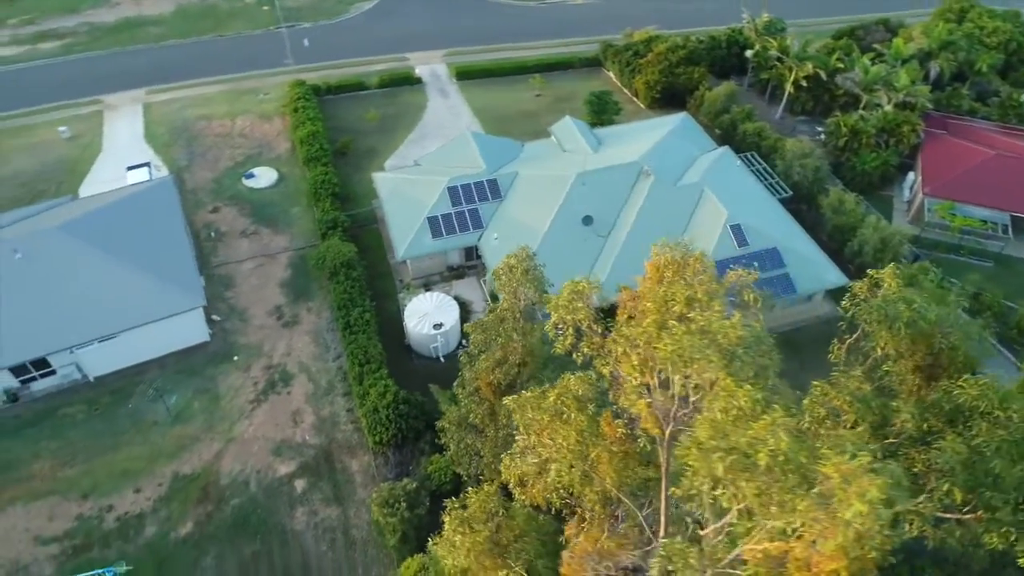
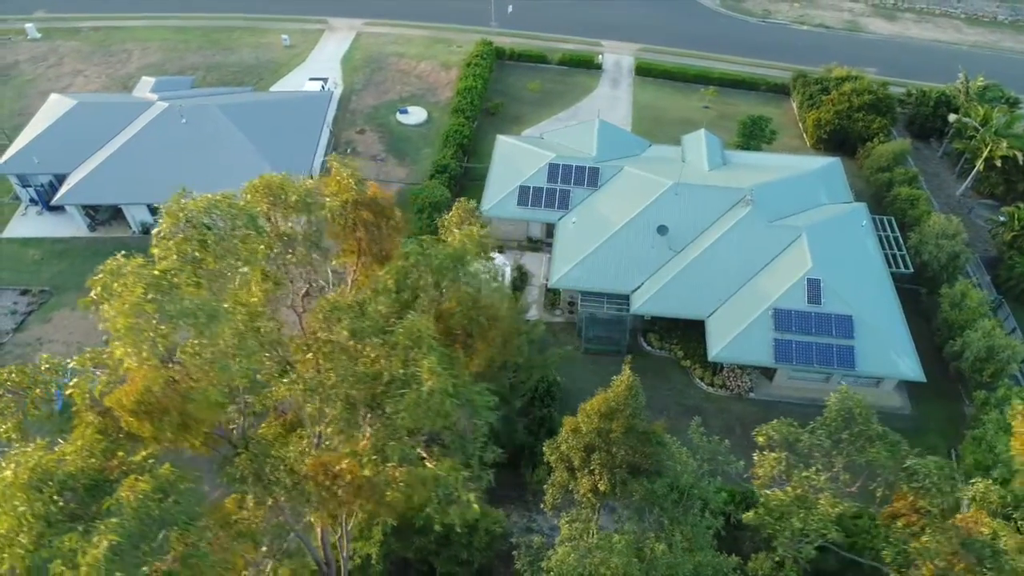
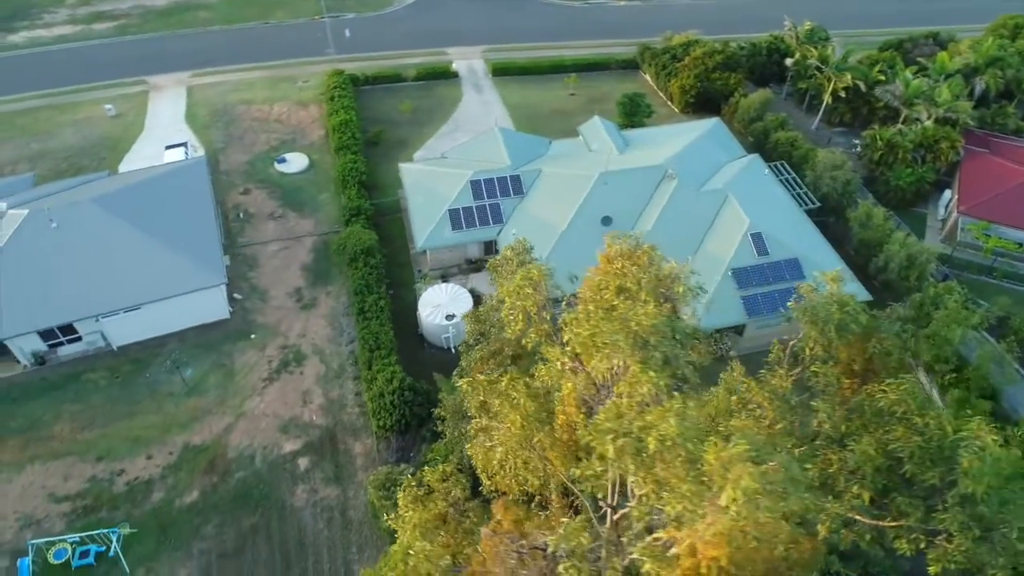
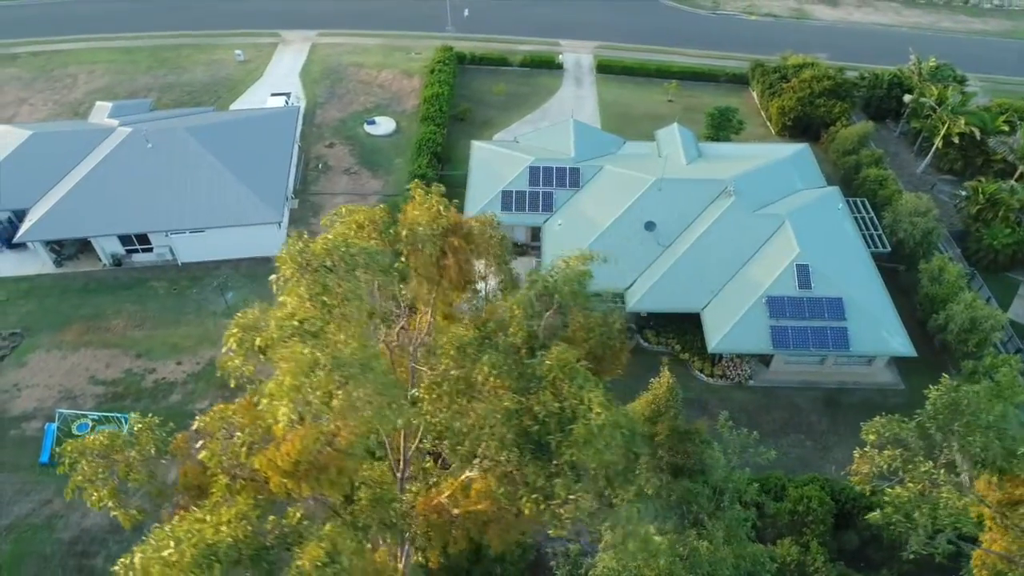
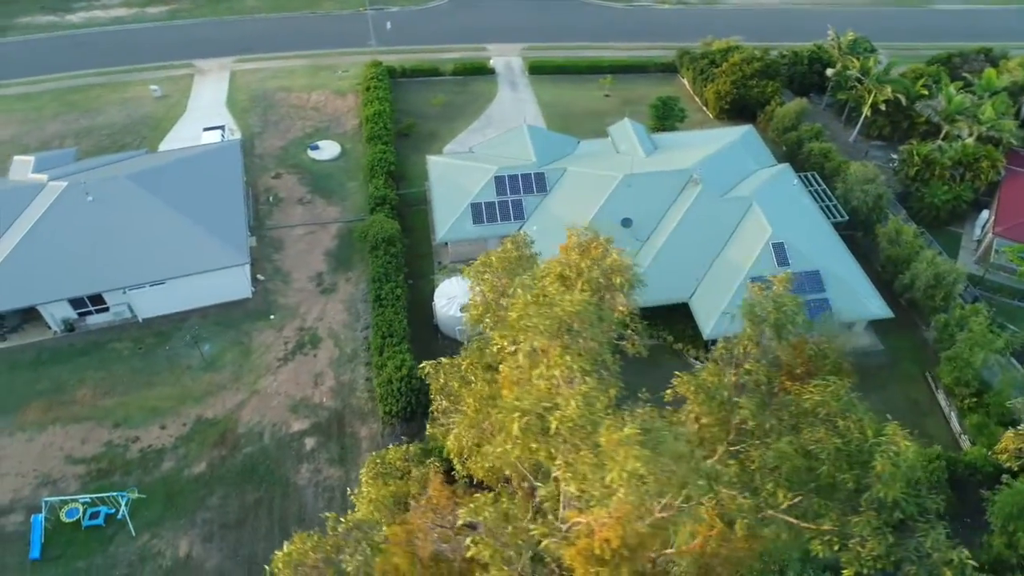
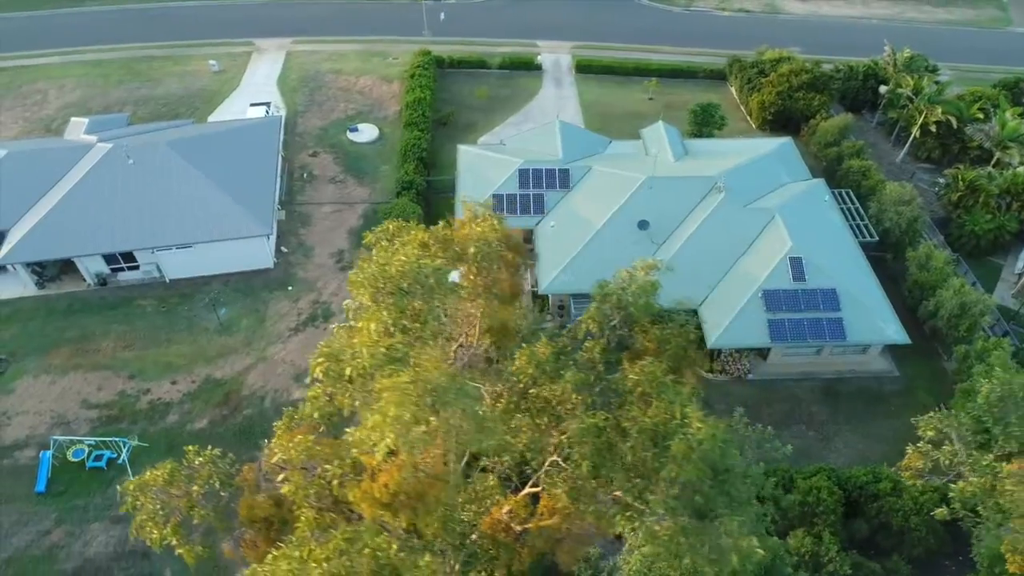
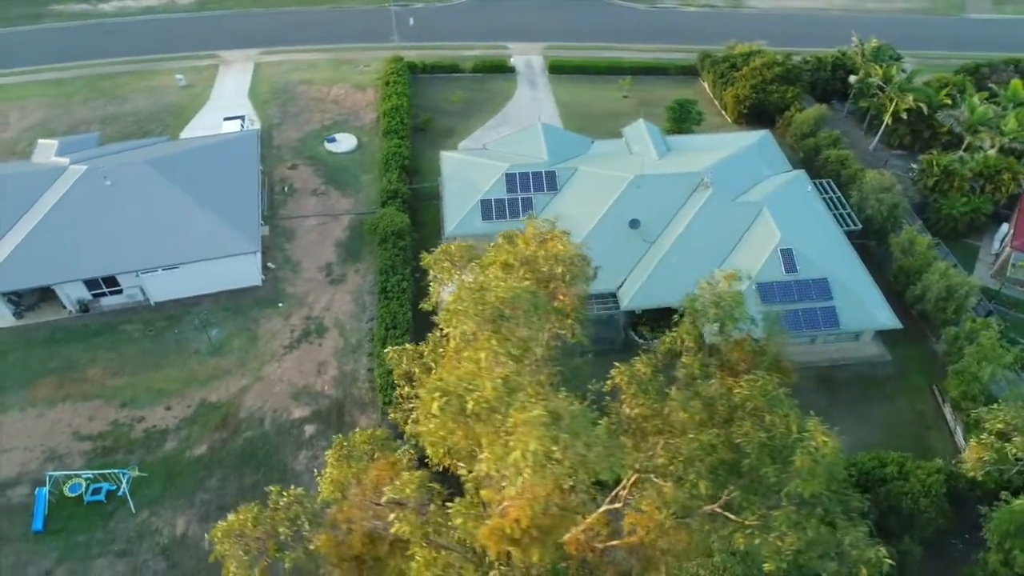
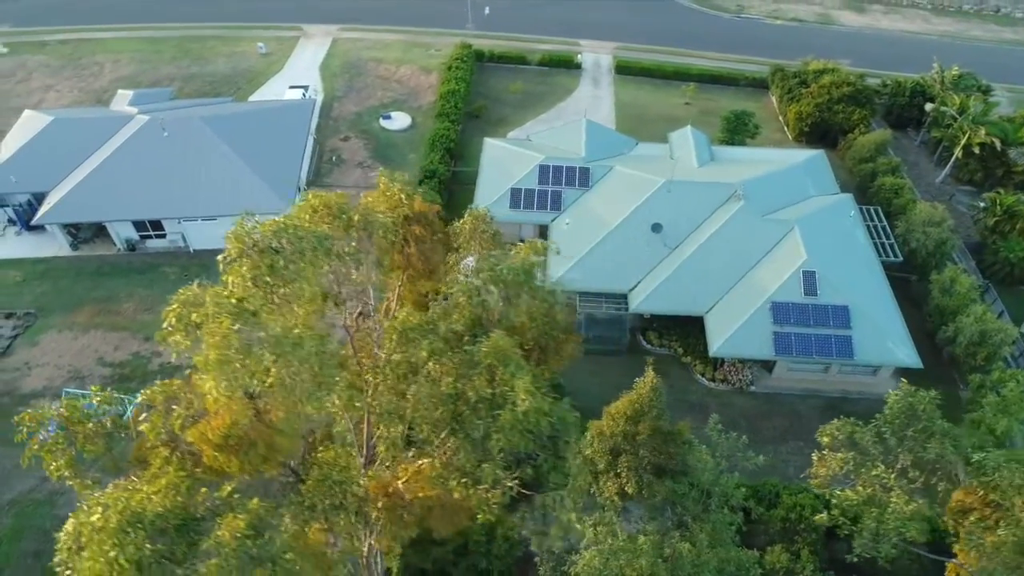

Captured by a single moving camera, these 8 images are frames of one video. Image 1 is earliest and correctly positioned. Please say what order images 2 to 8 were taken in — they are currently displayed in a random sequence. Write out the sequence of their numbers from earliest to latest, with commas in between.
3, 5, 7, 6, 4, 8, 2
